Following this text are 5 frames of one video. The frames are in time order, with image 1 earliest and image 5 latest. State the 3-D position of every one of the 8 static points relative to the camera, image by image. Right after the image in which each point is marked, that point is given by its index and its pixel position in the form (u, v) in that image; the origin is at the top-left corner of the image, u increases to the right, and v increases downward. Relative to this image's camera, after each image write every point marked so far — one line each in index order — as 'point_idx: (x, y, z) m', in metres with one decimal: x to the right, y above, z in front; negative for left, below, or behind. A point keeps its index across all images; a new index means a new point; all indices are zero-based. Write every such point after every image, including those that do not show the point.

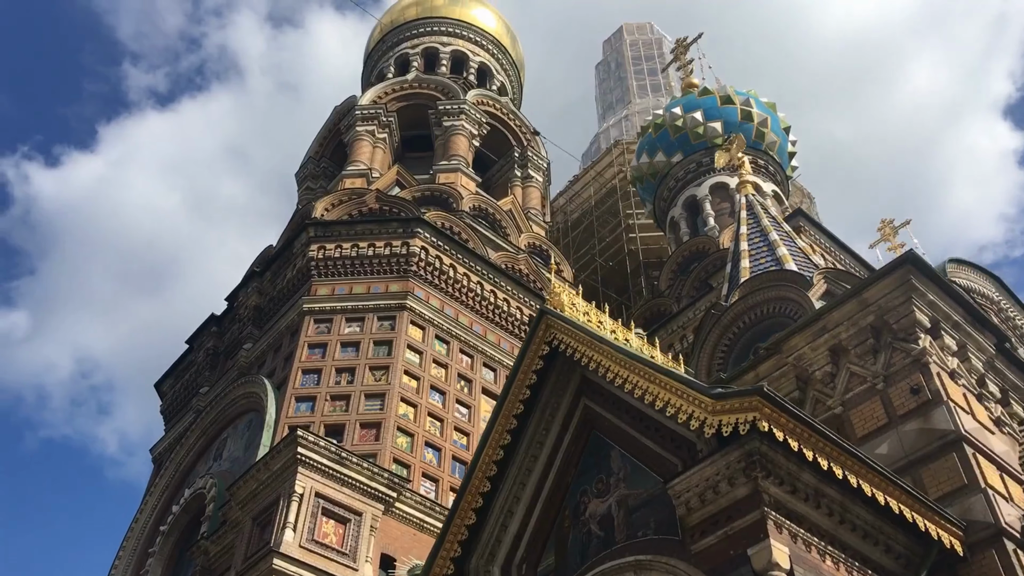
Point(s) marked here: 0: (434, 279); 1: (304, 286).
0: (-1.1, +0.1, +14.2) m
1: (-3.0, 0.0, +14.0) m
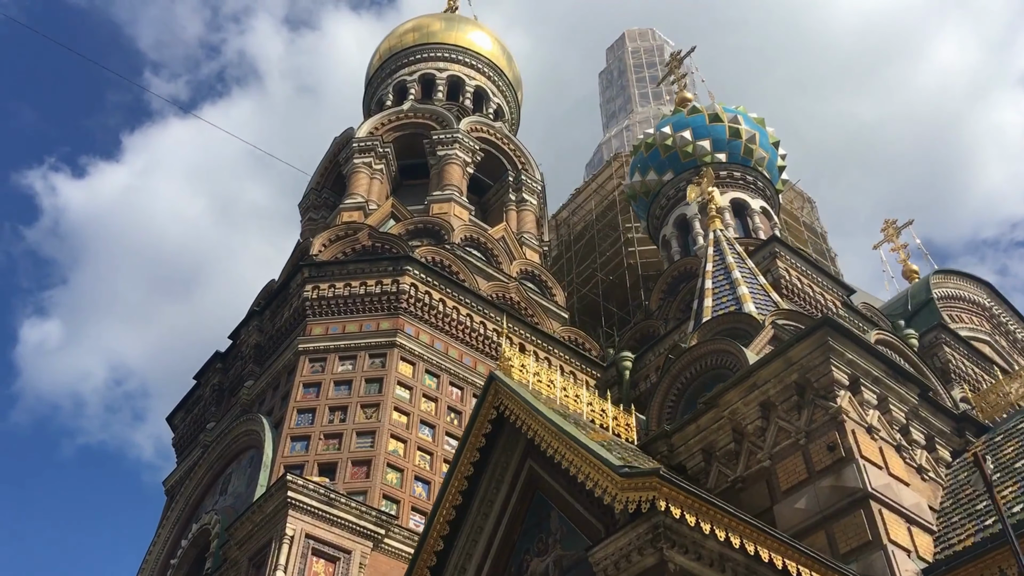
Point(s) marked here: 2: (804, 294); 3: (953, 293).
0: (-1.3, -0.4, +14.7) m
1: (-3.2, -0.6, +14.6) m
2: (+4.3, -0.1, +14.7) m
3: (+8.9, 0.0, +19.6) m
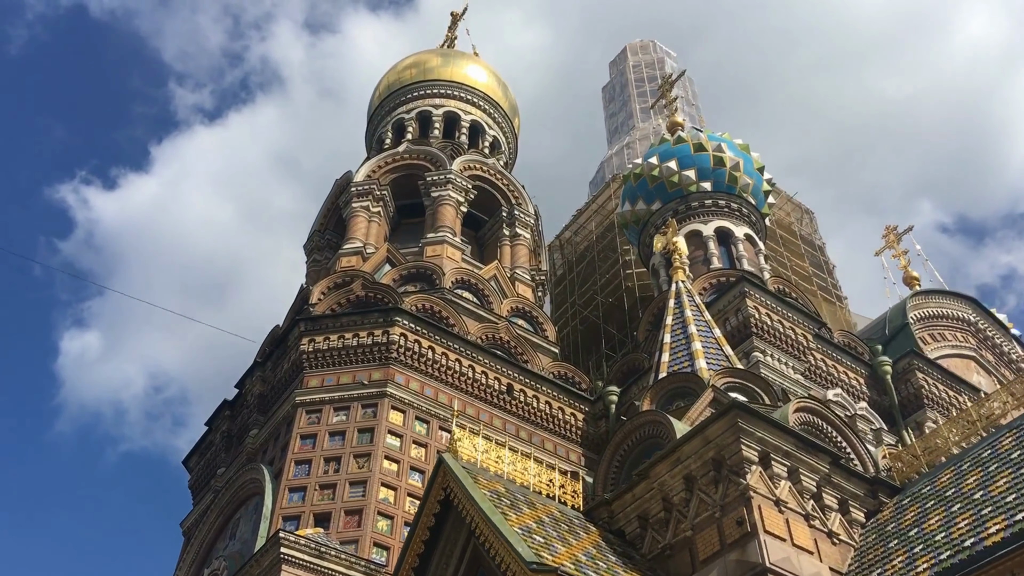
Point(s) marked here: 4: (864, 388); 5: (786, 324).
0: (-1.6, -1.2, +15.6) m
1: (-3.4, -1.4, +15.5) m
2: (+4.1, -0.7, +15.4) m
3: (+8.8, -0.4, +20.2) m
4: (+5.9, -1.6, +16.4) m
5: (+4.3, -0.6, +15.6) m
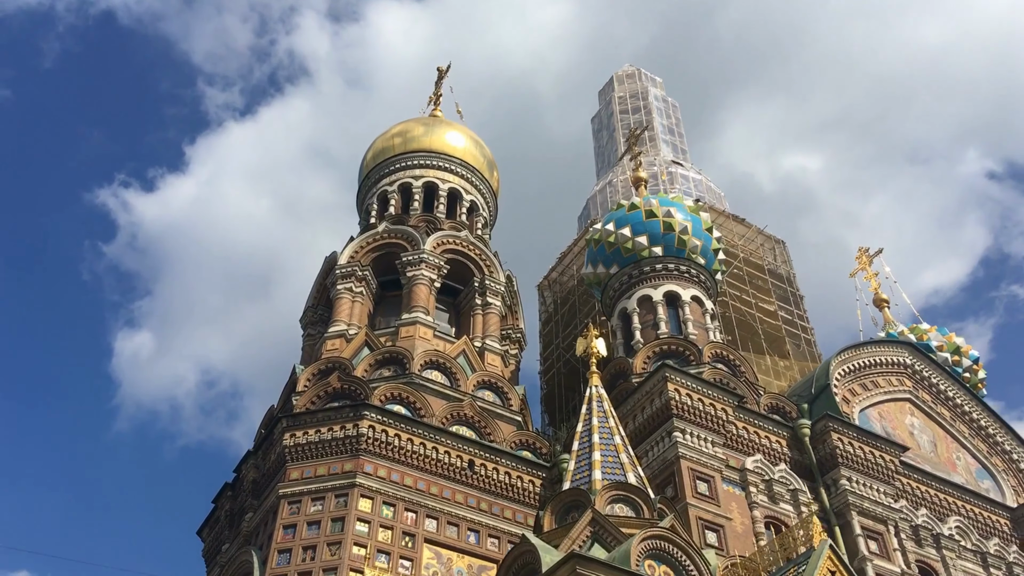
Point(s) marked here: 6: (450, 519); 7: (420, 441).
0: (-2.4, -3.0, +17.9) m
1: (-4.2, -3.3, +17.8) m
2: (+3.2, -2.2, +17.4) m
3: (+8.1, -1.5, +22.0) m
4: (+5.1, -3.0, +18.3) m
5: (+3.5, -2.1, +17.6) m
6: (-1.1, -4.2, +17.8) m
7: (-1.7, -2.9, +18.4) m
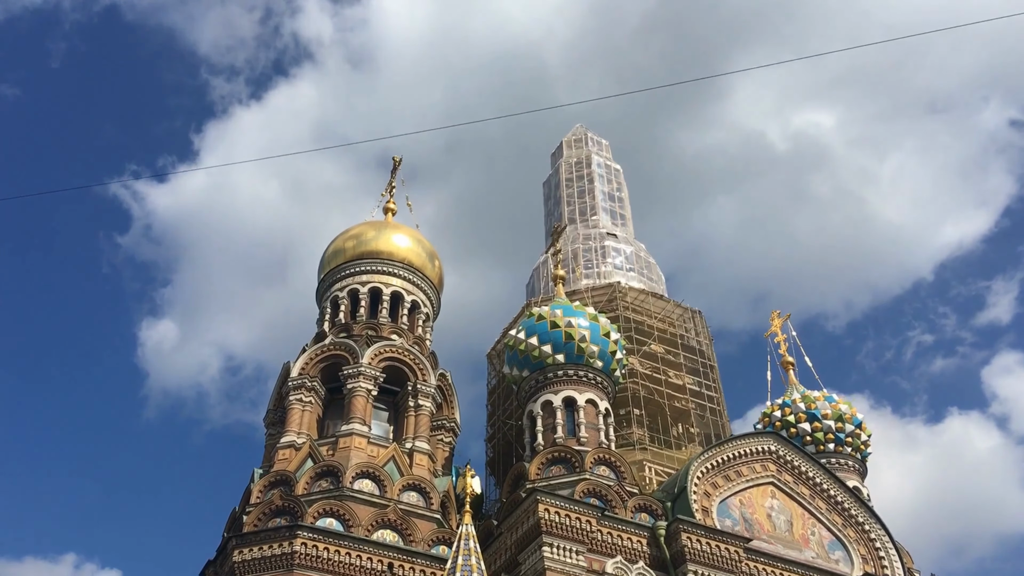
0: (-4.5, -6.2, +22.1) m
1: (-6.3, -6.6, +22.1) m
2: (+1.1, -5.2, +21.5) m
3: (+6.0, -4.3, +26.0) m
4: (+3.0, -5.9, +22.4) m
5: (+1.4, -5.1, +21.7) m
6: (-3.2, -7.4, +22.0) m
7: (-3.8, -6.0, +22.6) m
